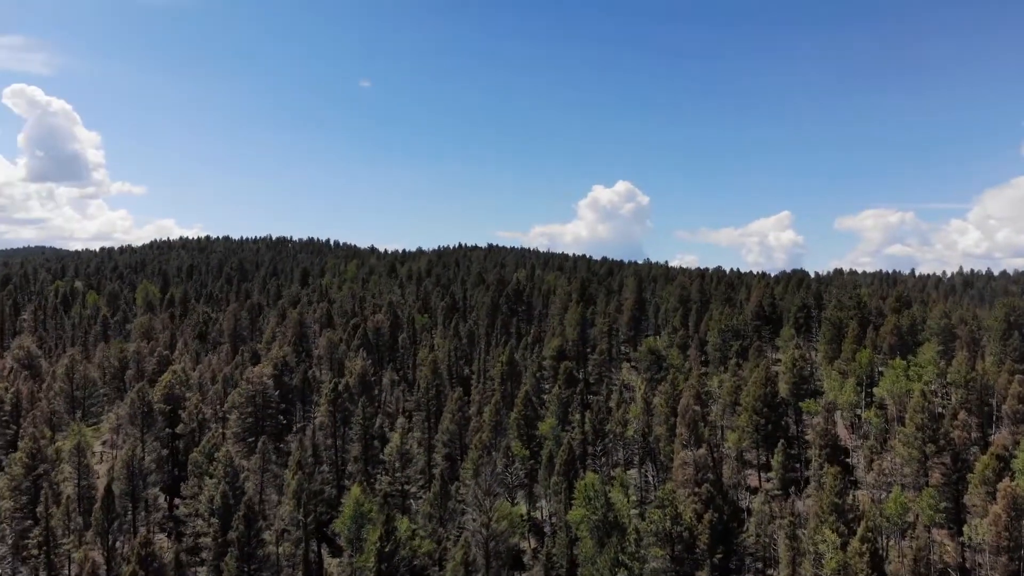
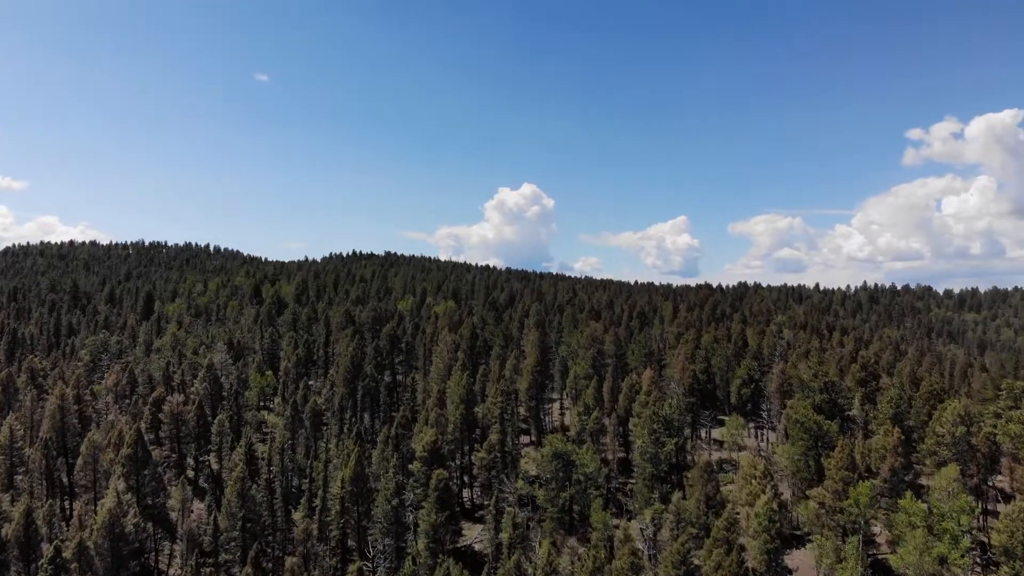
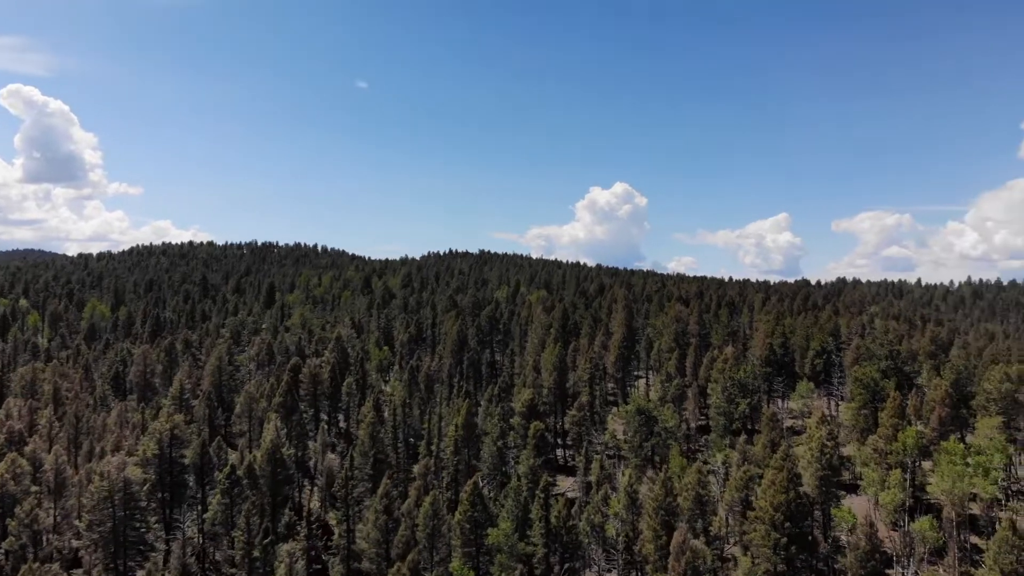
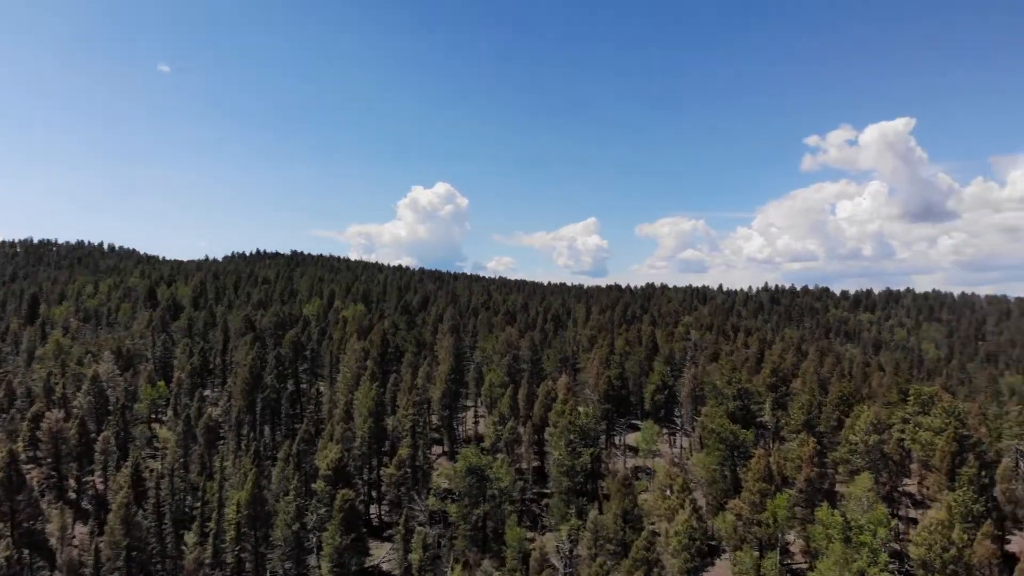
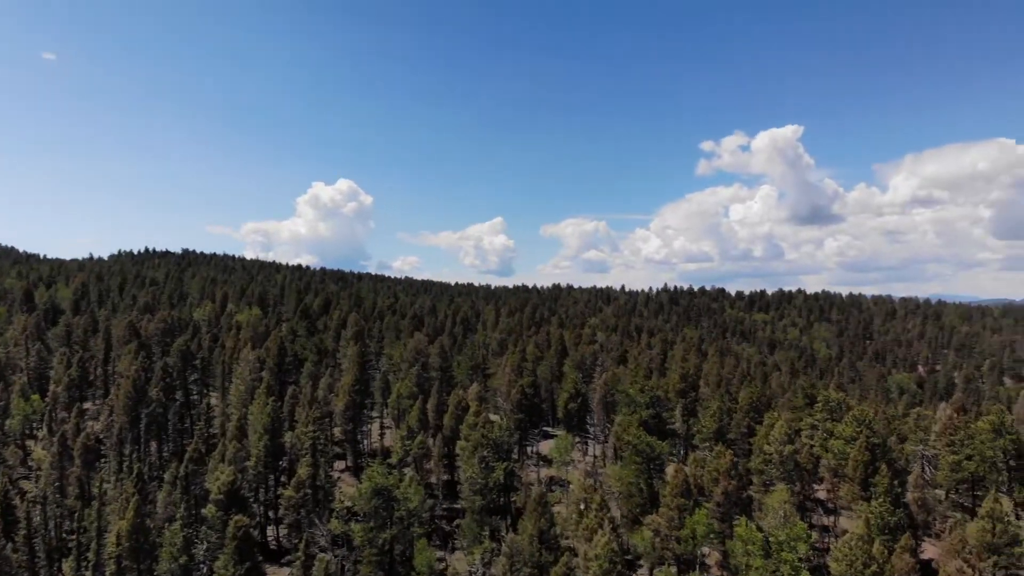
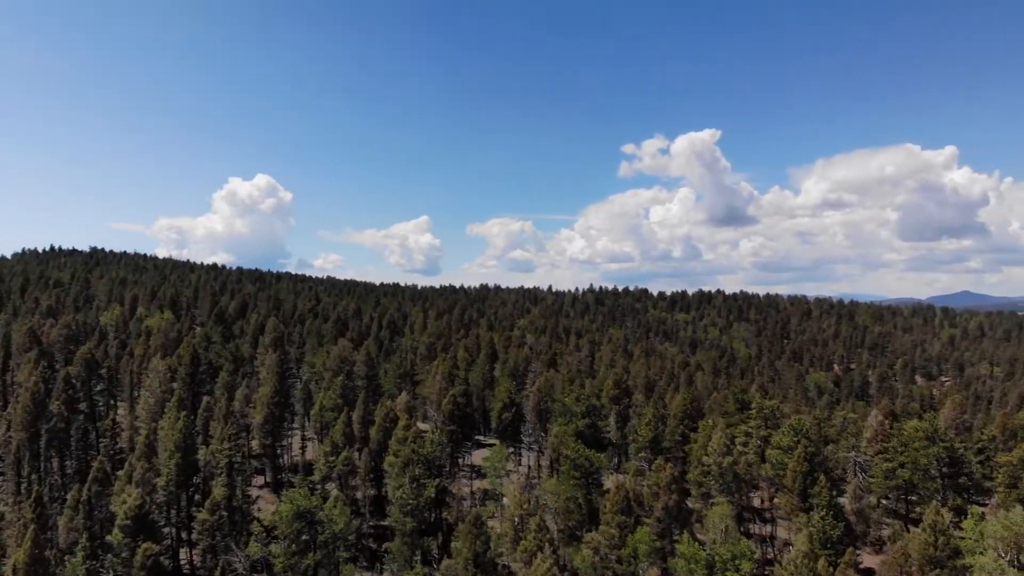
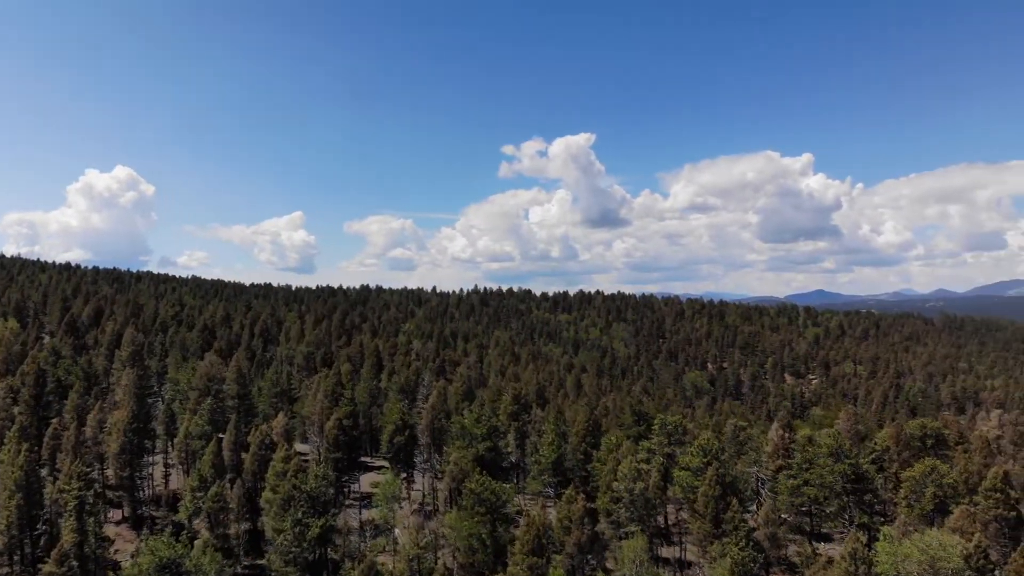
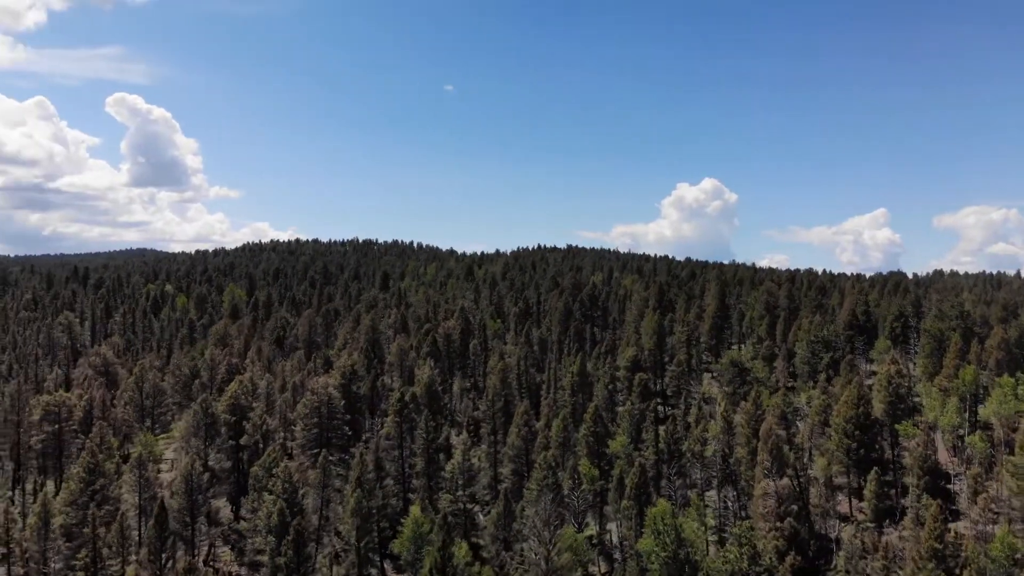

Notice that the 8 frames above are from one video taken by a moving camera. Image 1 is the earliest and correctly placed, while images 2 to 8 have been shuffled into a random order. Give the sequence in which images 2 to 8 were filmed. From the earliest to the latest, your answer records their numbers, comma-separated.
8, 3, 2, 4, 5, 6, 7
